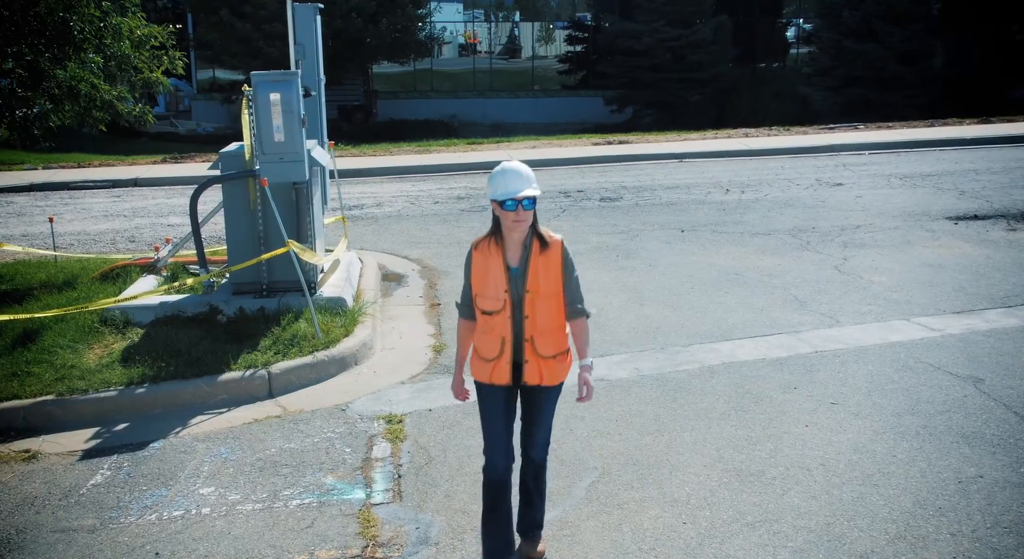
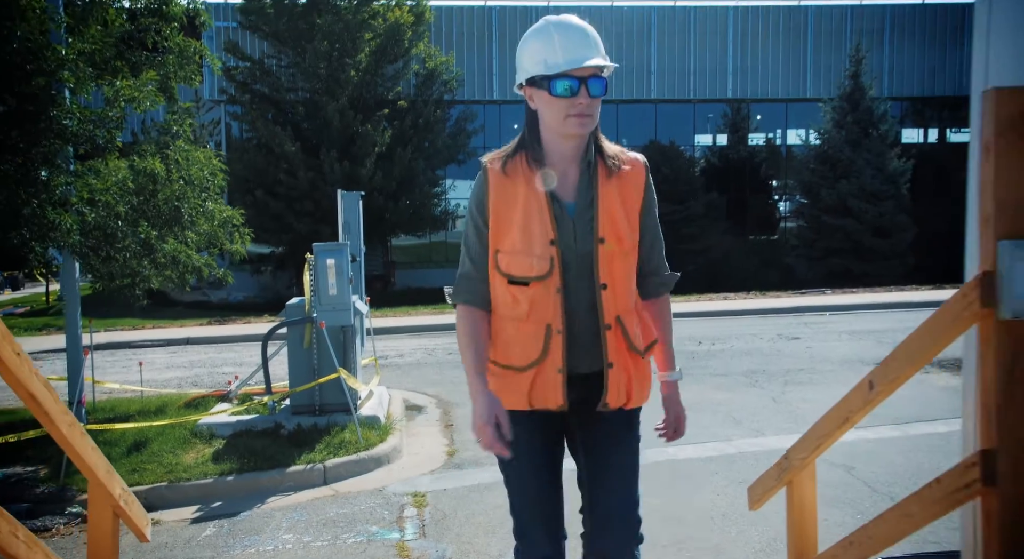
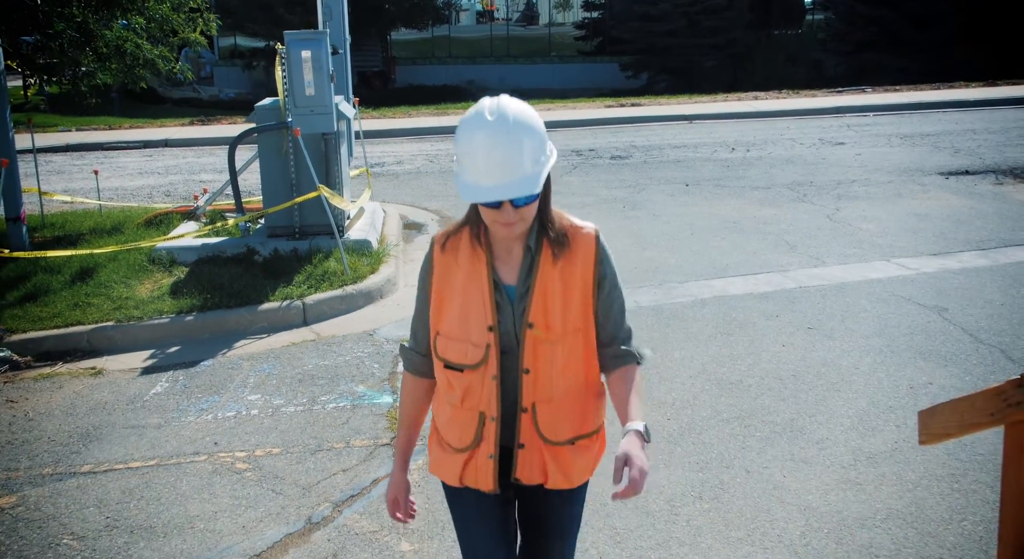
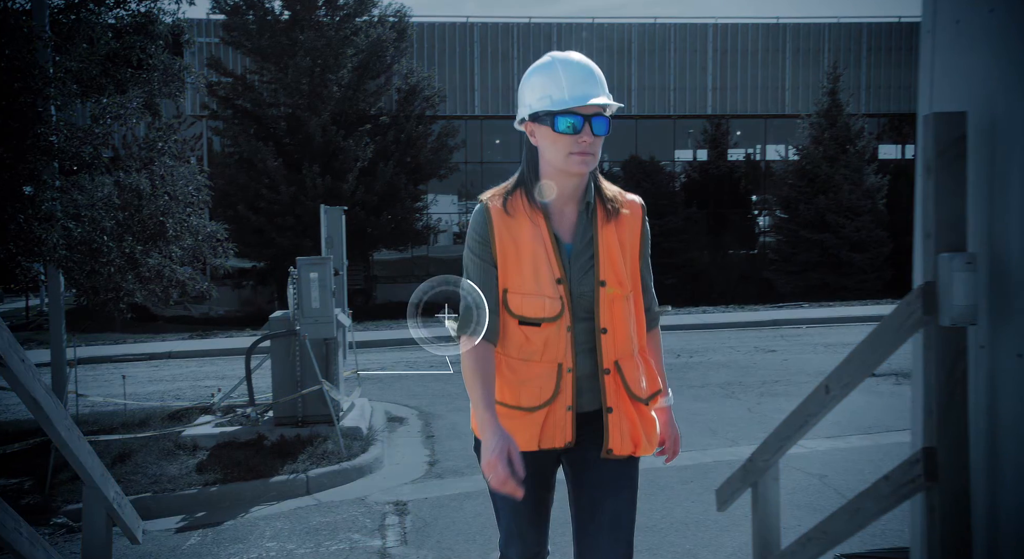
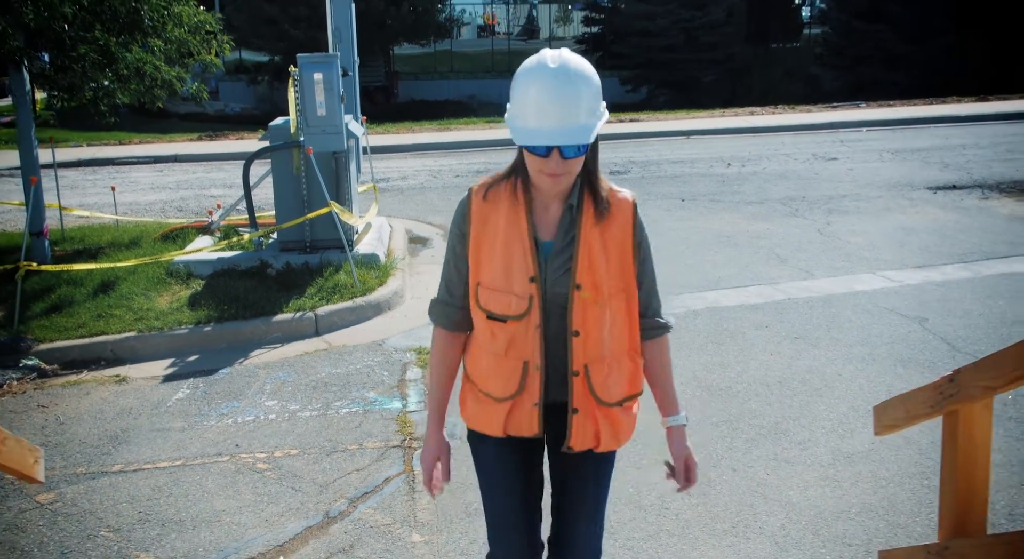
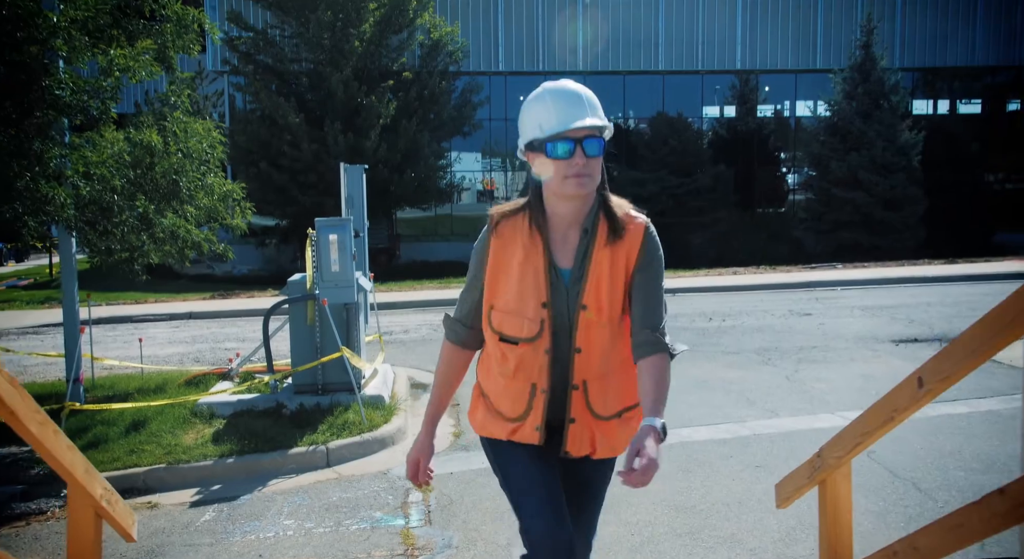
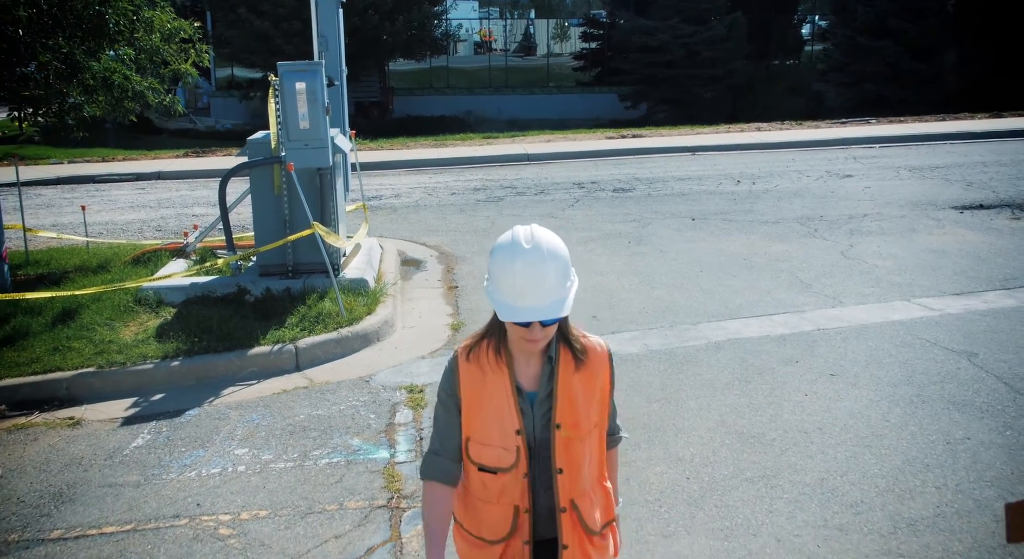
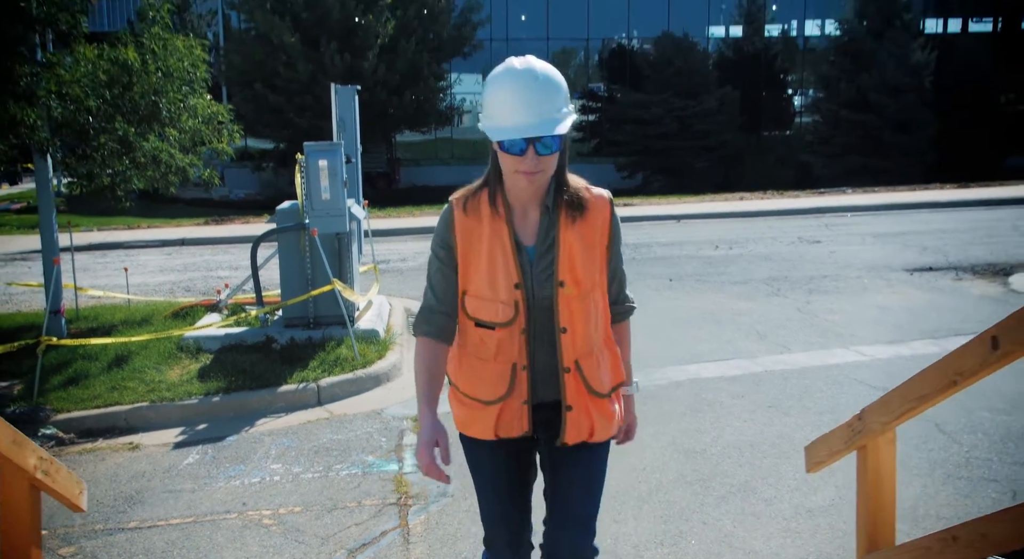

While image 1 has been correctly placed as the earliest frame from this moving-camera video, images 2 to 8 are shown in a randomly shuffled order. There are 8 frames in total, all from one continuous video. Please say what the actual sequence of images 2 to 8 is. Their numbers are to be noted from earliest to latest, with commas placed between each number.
7, 3, 5, 8, 6, 2, 4
